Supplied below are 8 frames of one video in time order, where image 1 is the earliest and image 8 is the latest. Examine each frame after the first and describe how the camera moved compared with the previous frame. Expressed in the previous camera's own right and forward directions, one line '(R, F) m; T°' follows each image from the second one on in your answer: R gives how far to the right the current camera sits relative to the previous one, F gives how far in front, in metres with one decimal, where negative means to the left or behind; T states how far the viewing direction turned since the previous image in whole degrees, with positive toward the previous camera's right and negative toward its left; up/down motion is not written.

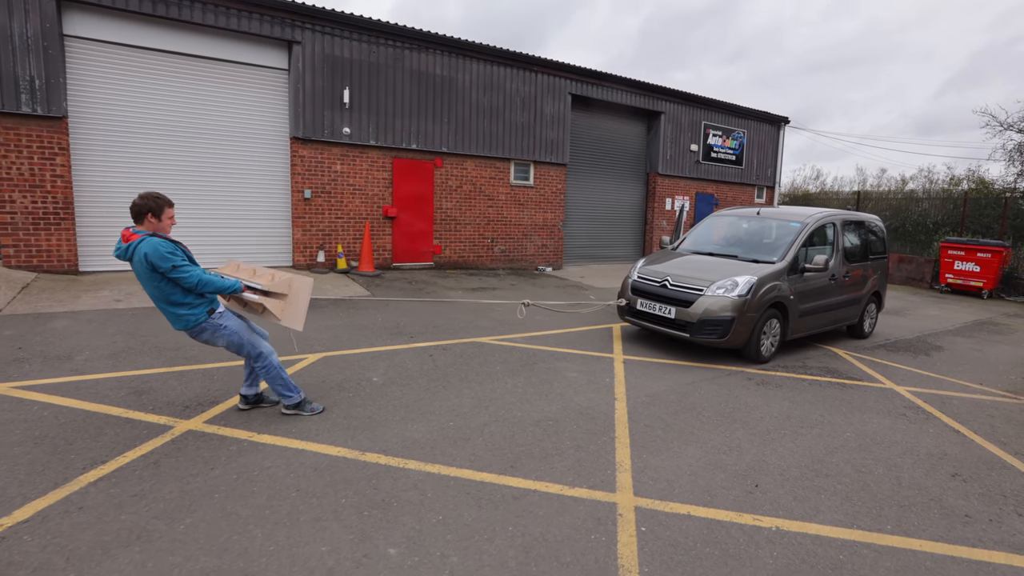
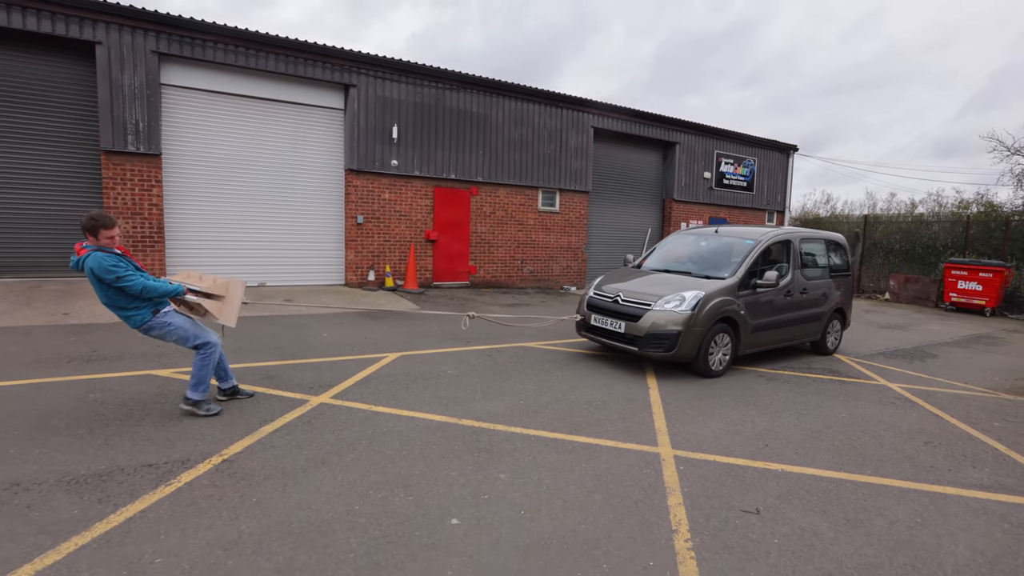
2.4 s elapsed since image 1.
(-0.4, -1.0) m; -1°
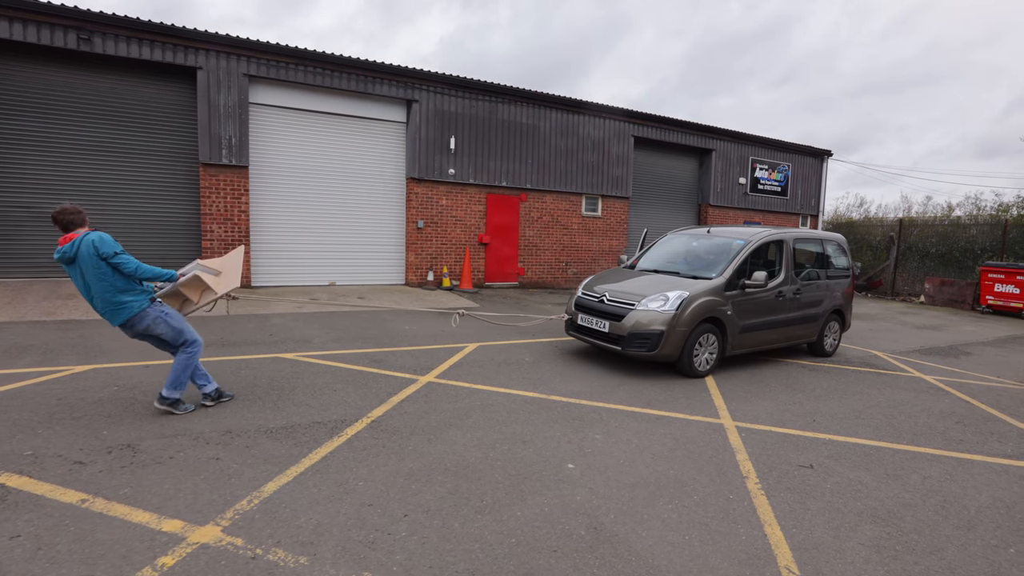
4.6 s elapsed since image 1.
(-0.6, -0.8) m; -3°
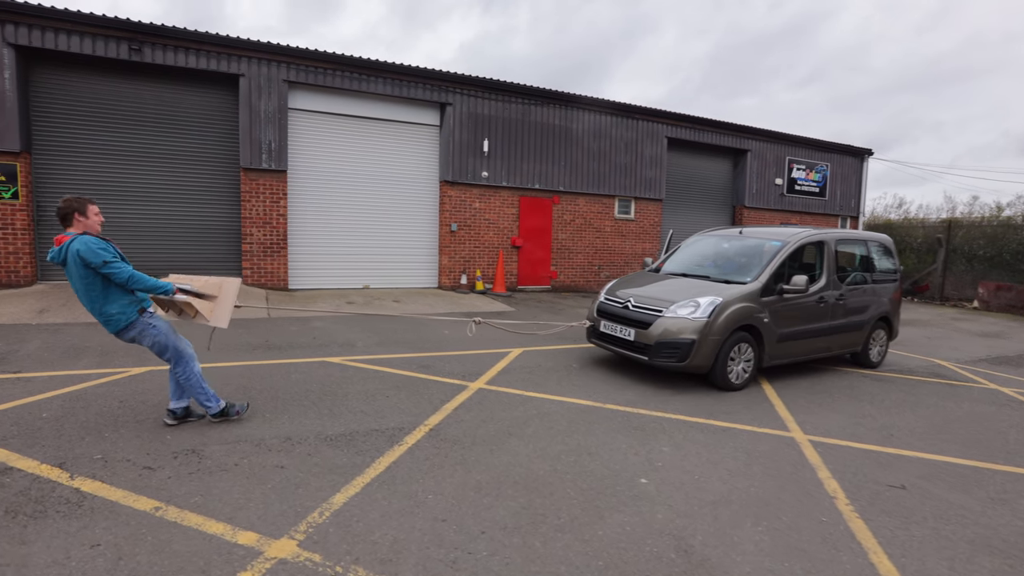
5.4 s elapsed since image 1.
(-0.4, +0.1) m; -2°
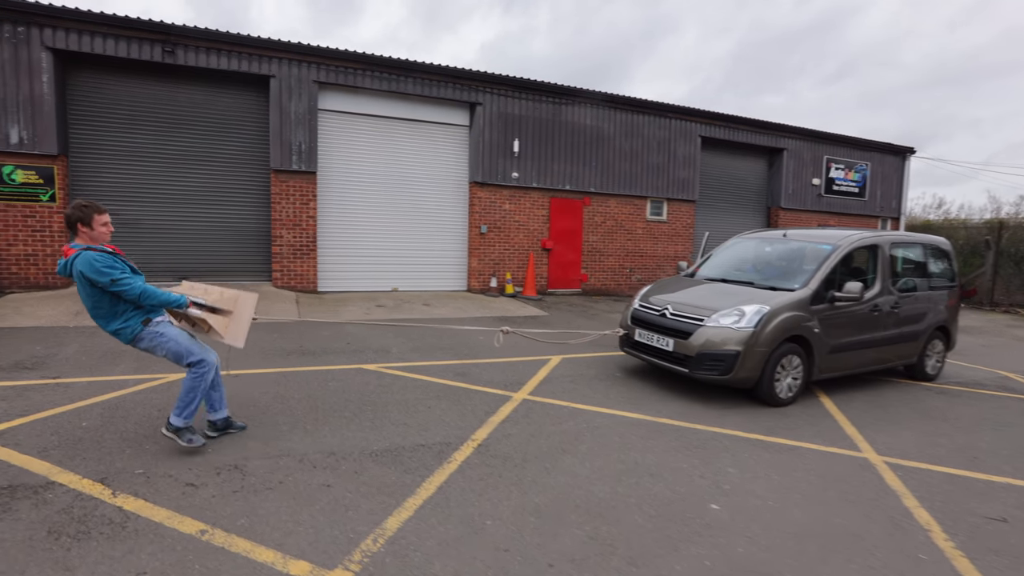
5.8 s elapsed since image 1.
(-0.3, +0.2) m; -2°
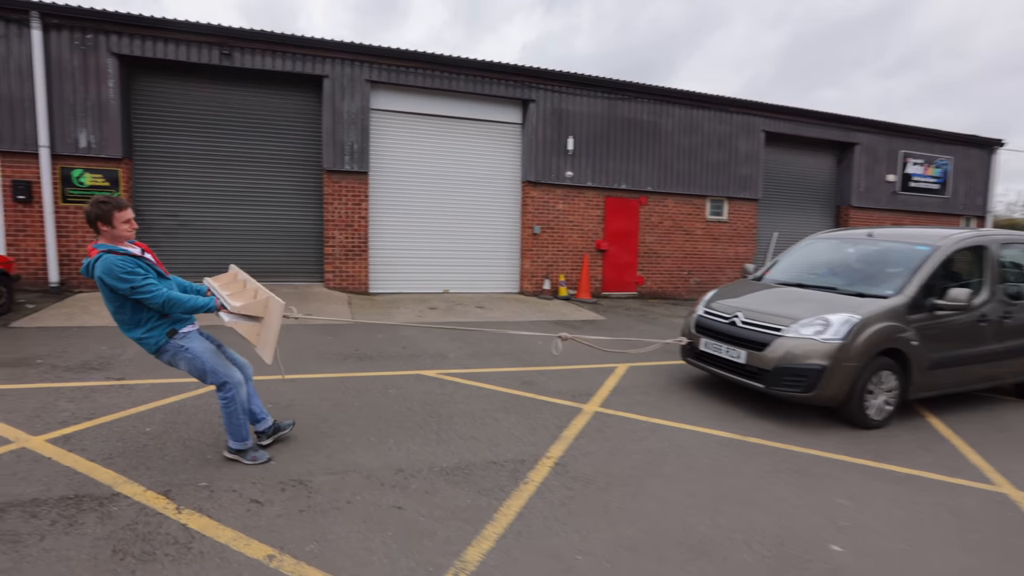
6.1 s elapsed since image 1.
(-0.3, +0.3) m; -4°
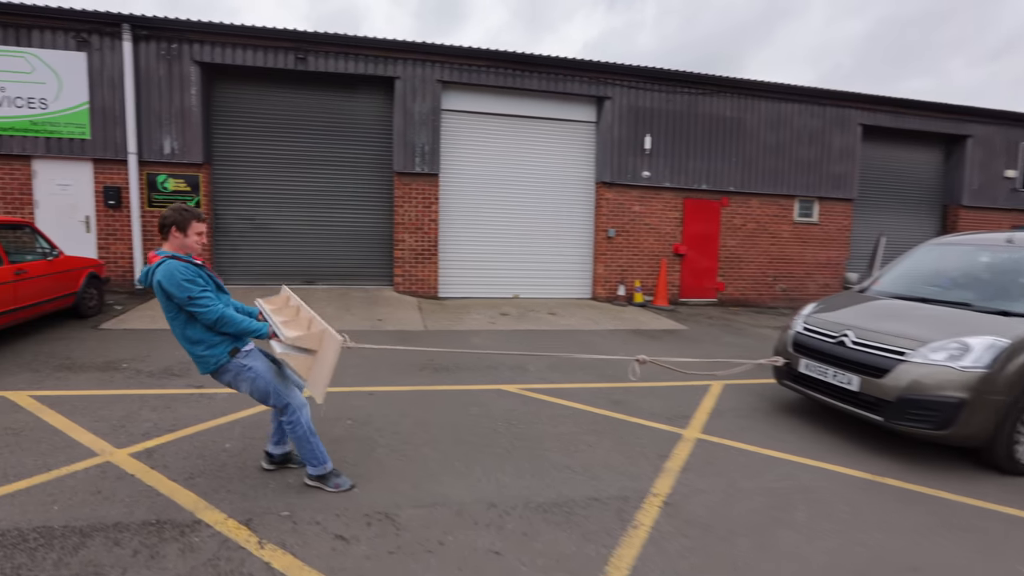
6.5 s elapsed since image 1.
(-0.3, +0.4) m; -6°
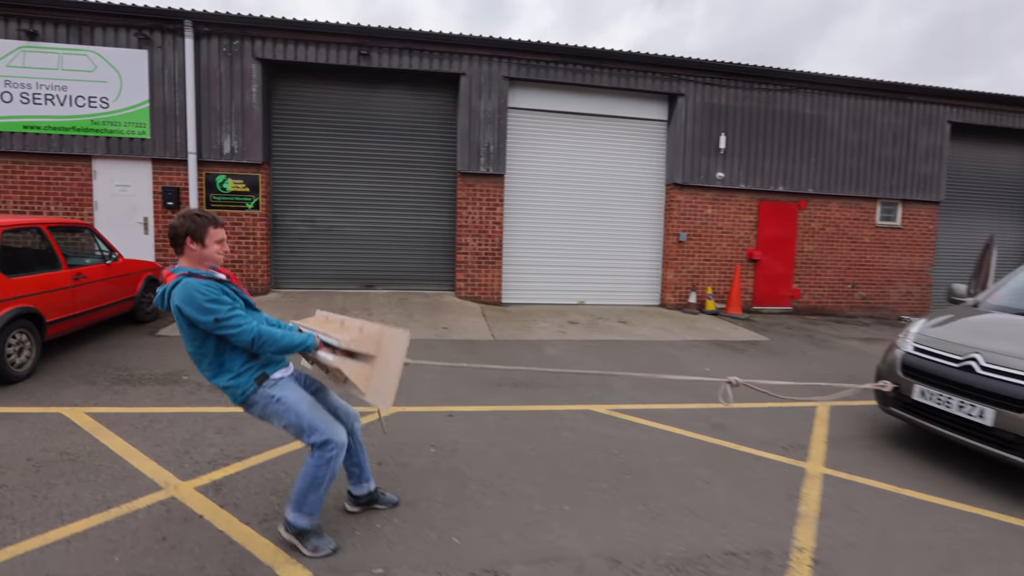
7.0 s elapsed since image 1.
(-0.5, +0.6) m; -4°
